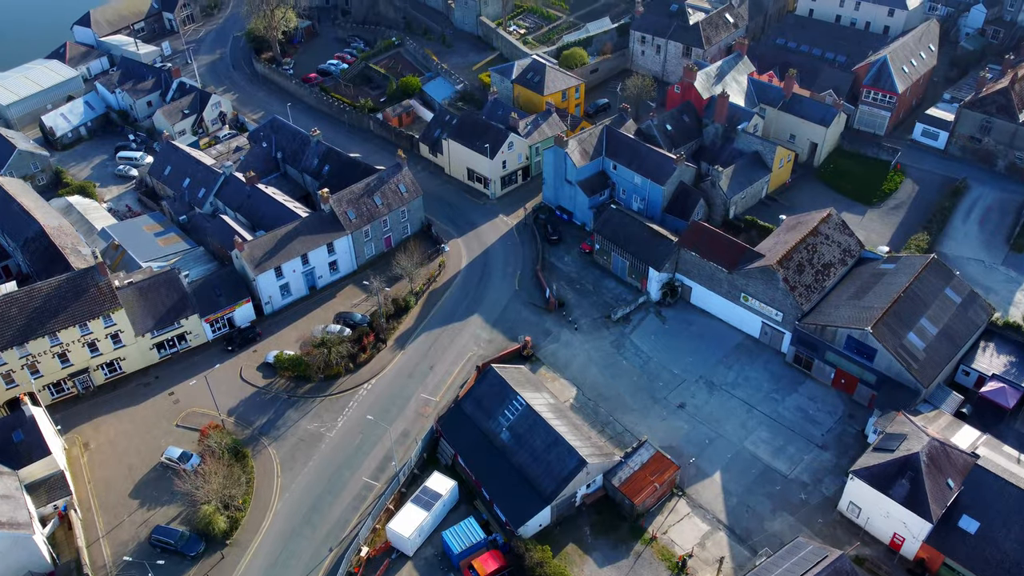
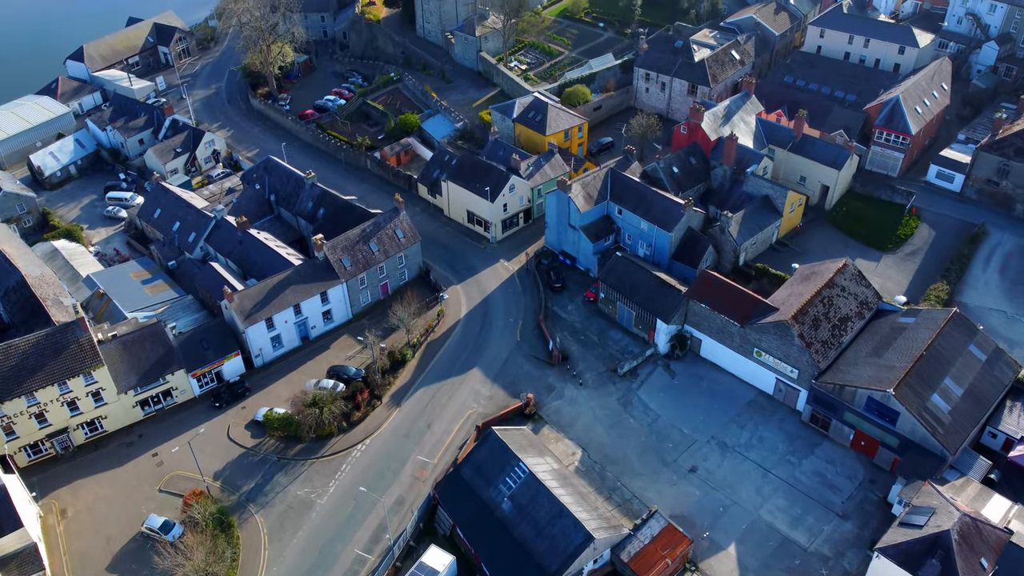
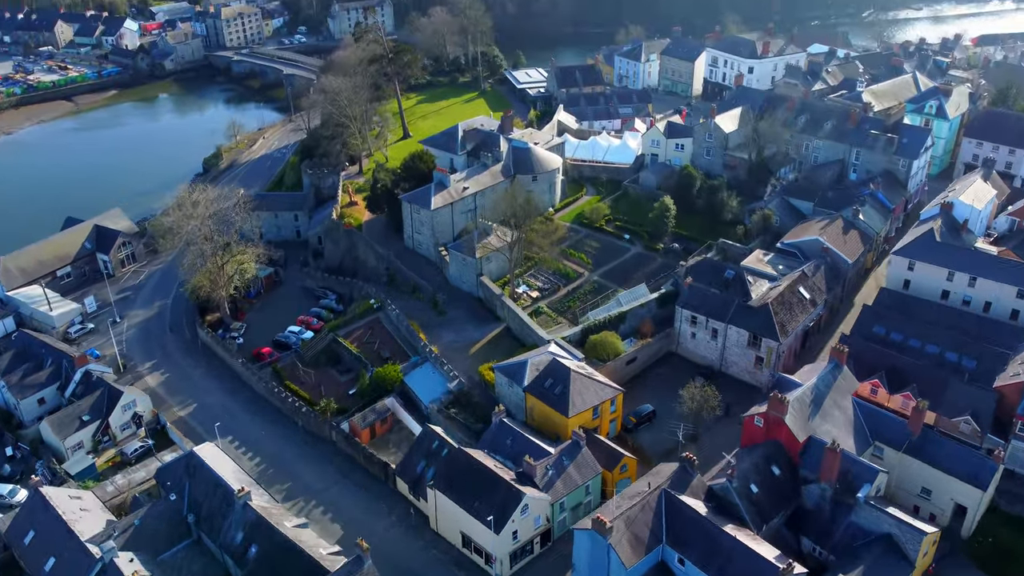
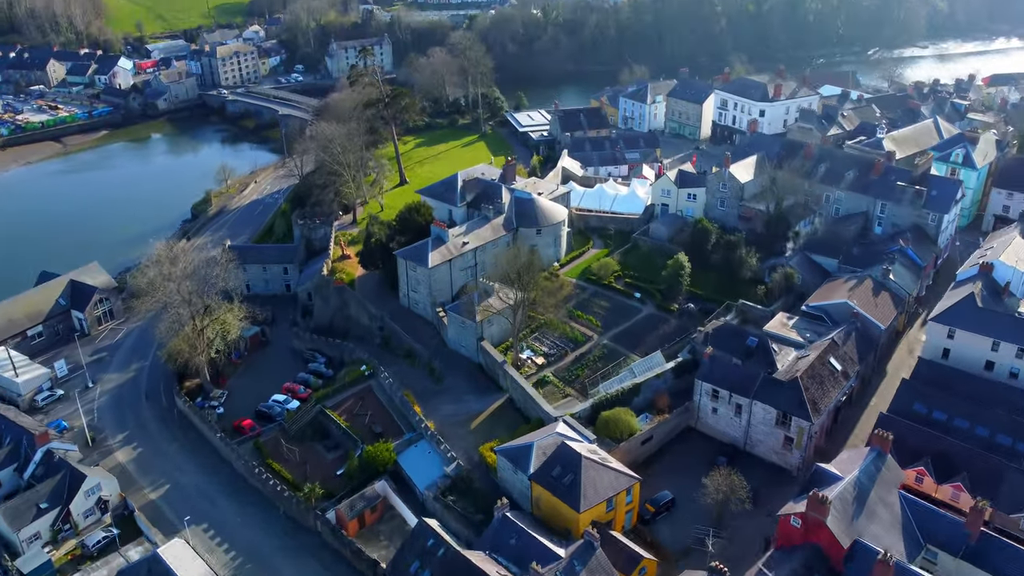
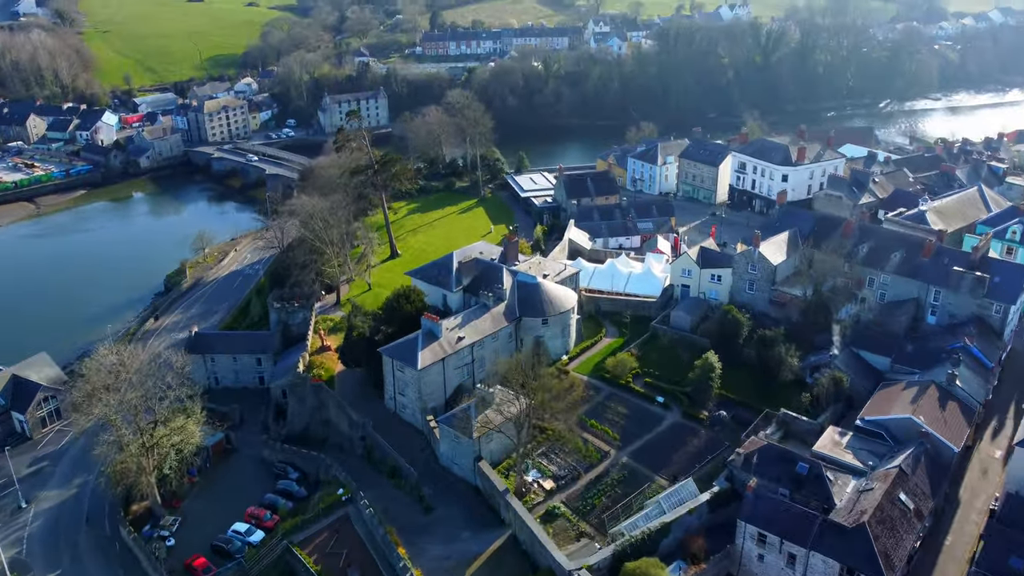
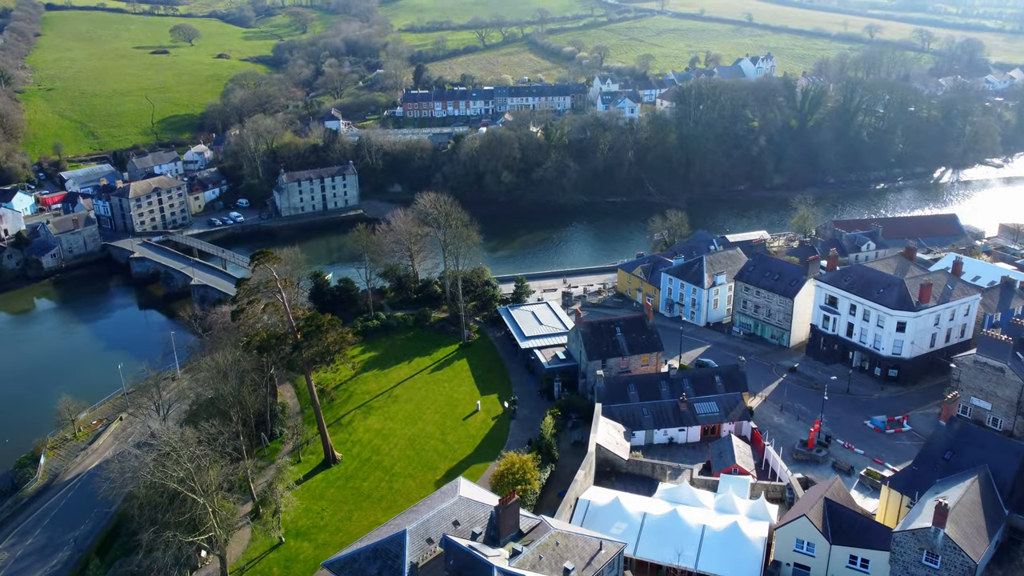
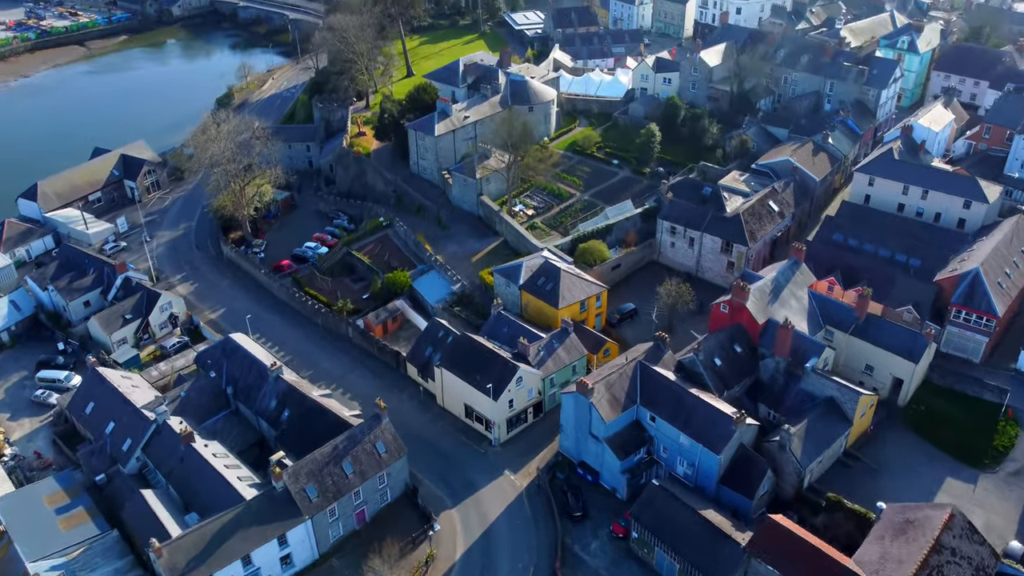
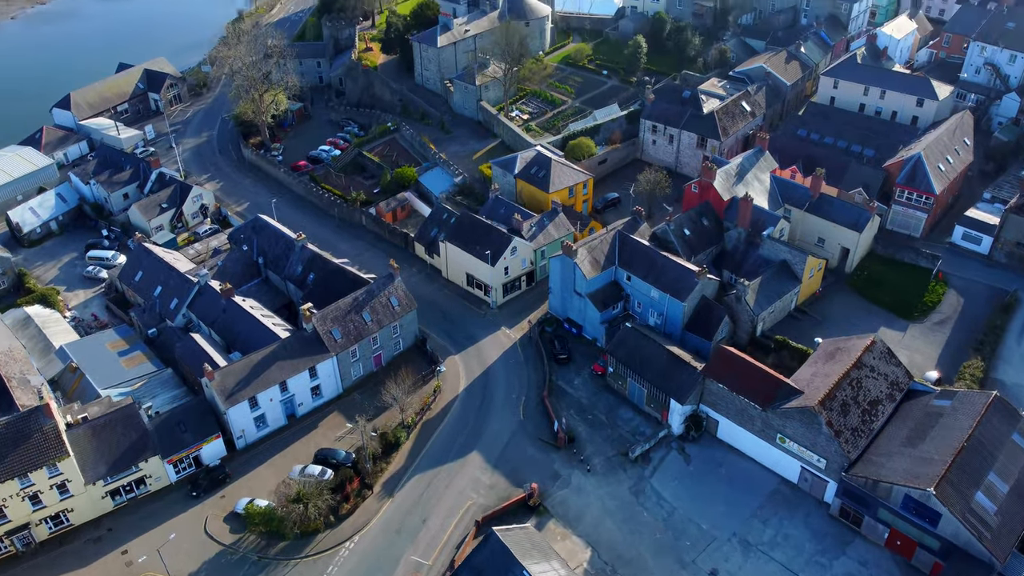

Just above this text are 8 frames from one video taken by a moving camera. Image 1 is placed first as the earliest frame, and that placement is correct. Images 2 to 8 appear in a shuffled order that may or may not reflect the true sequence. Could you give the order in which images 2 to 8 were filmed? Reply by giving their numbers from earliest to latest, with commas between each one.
2, 8, 7, 3, 4, 5, 6
